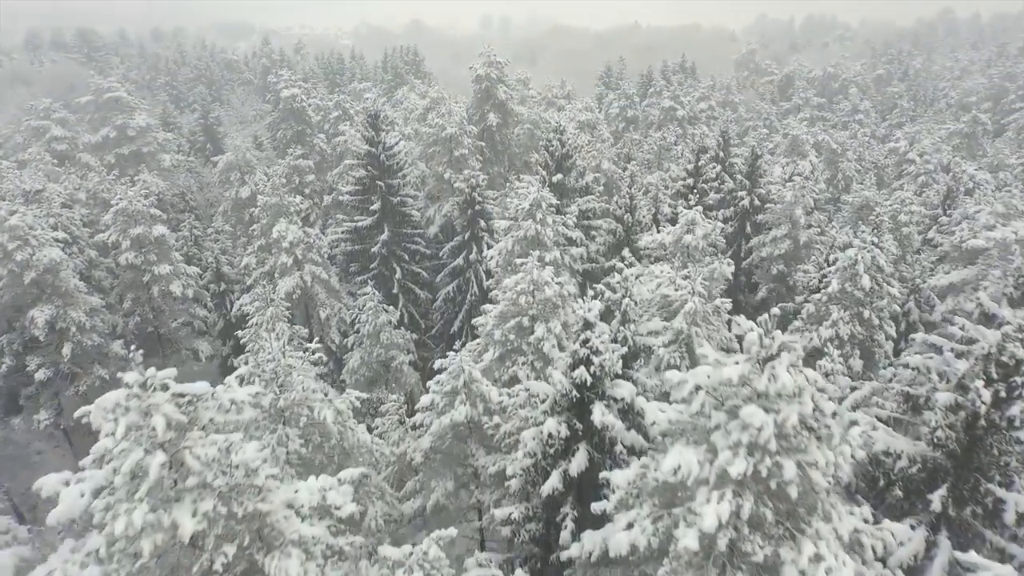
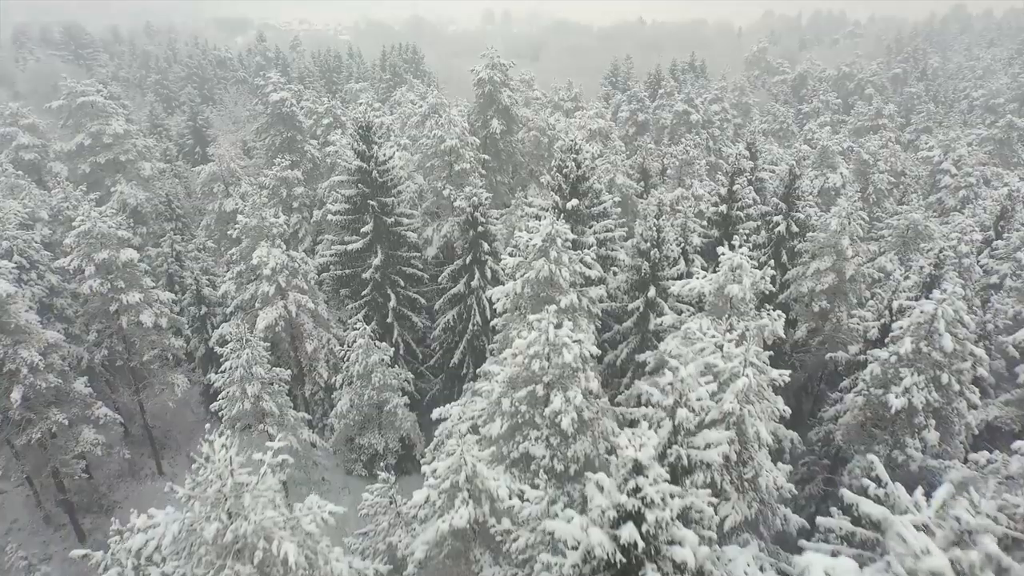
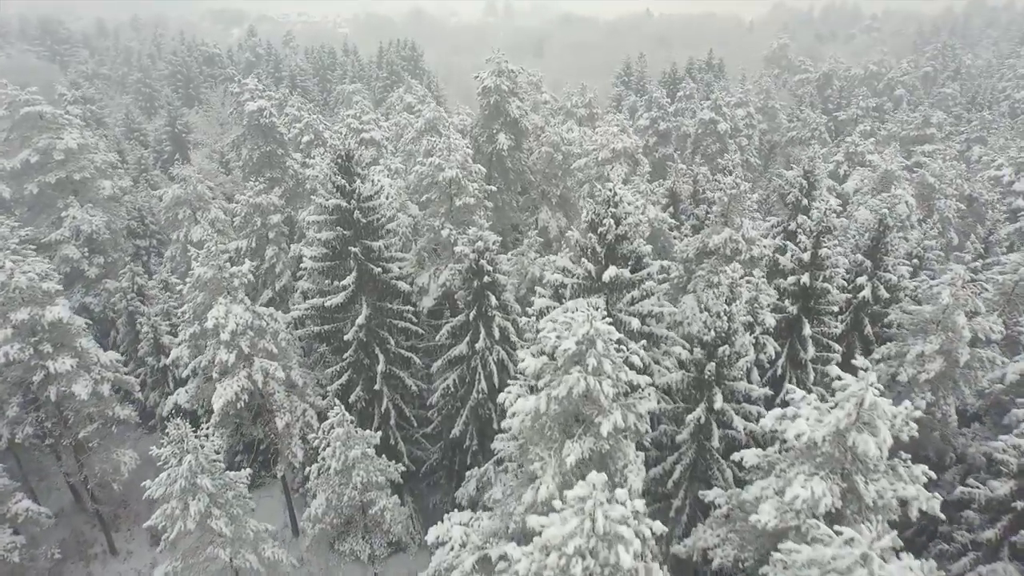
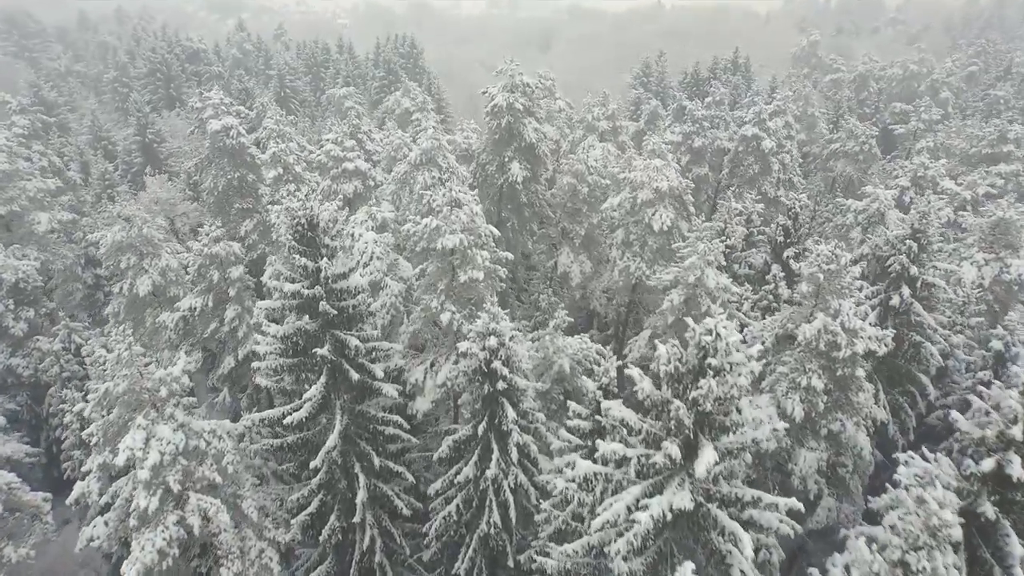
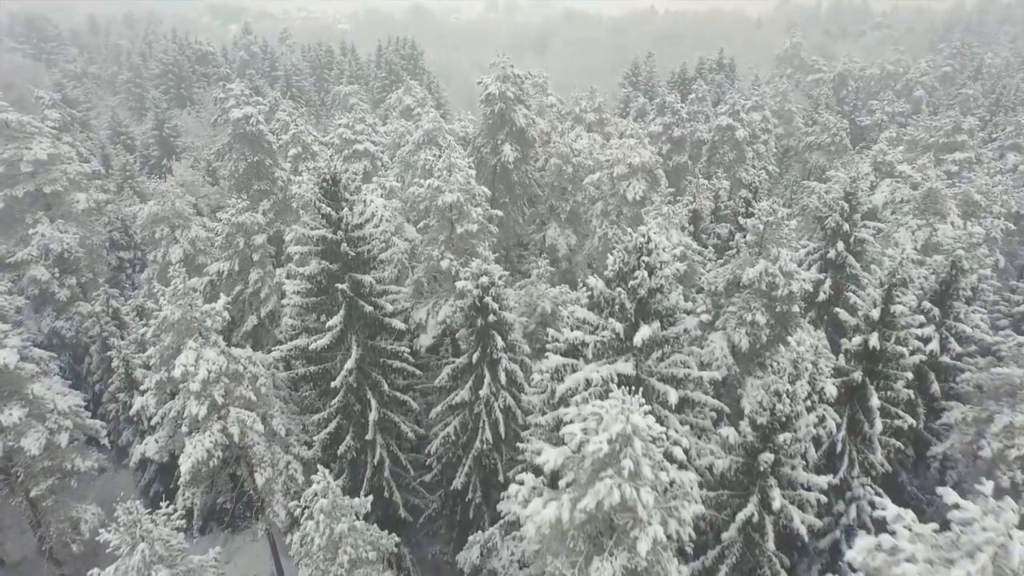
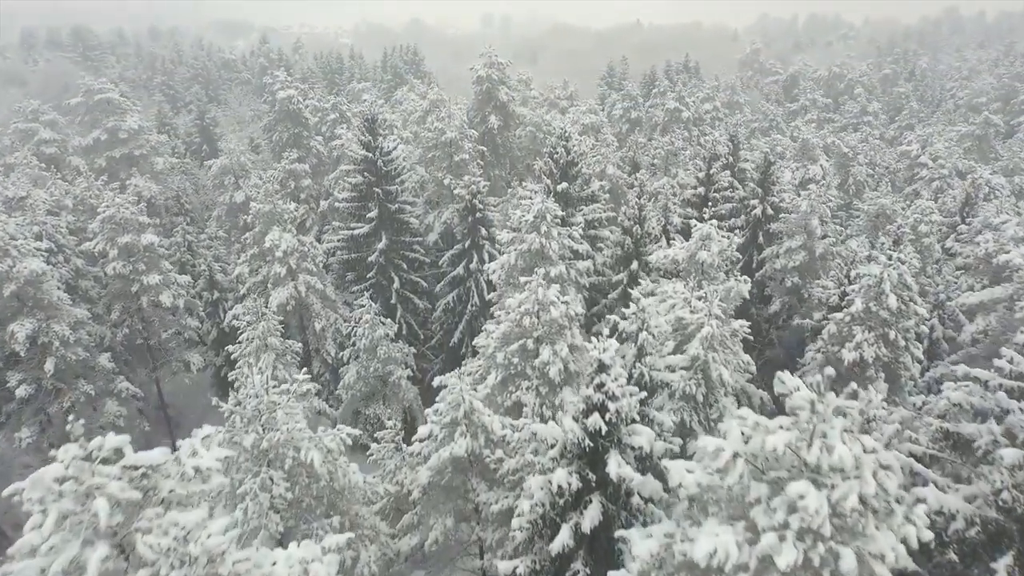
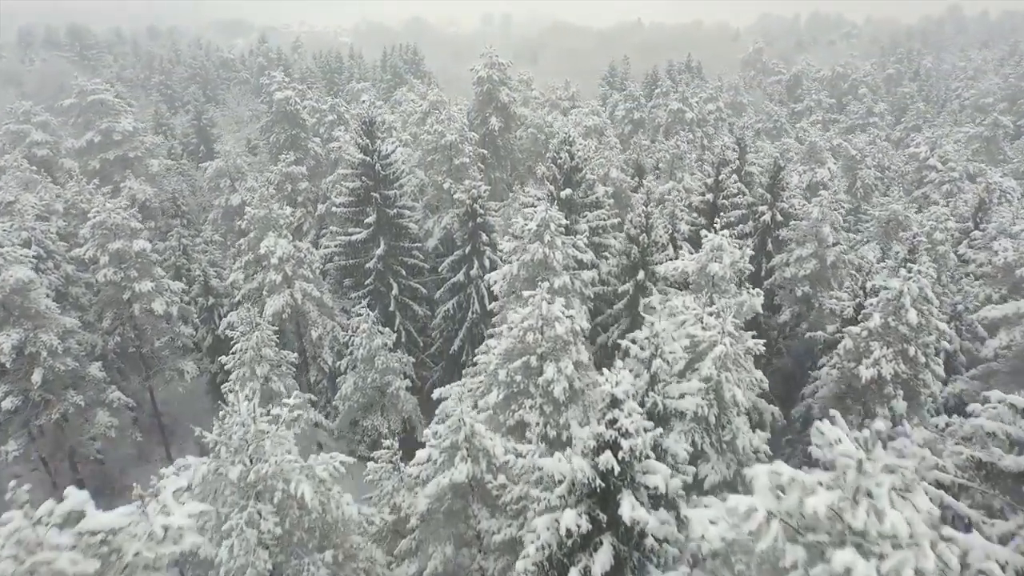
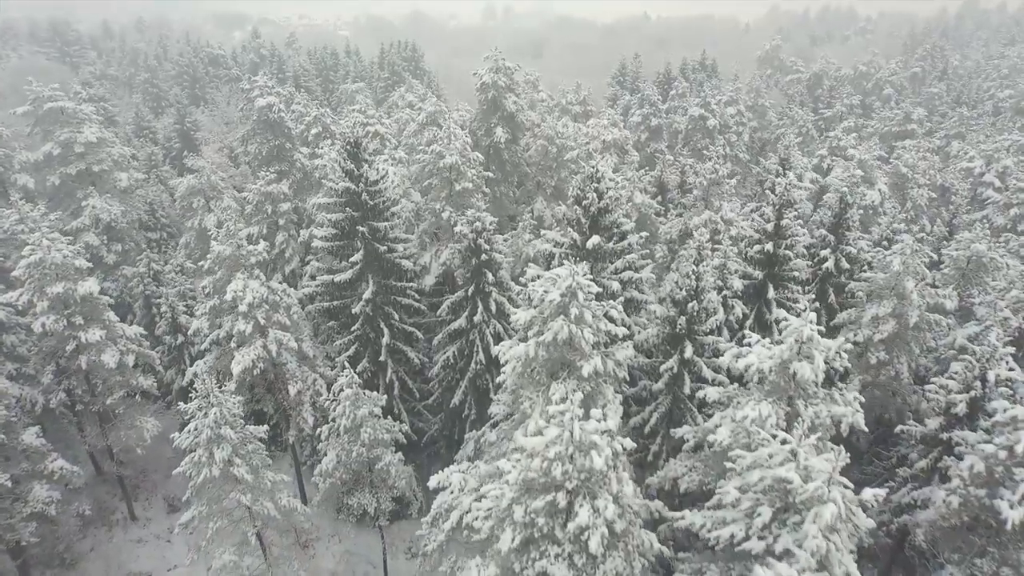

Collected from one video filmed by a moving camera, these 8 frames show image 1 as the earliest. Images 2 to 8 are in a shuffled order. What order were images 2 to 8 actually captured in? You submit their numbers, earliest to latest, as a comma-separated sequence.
6, 7, 2, 8, 3, 5, 4
